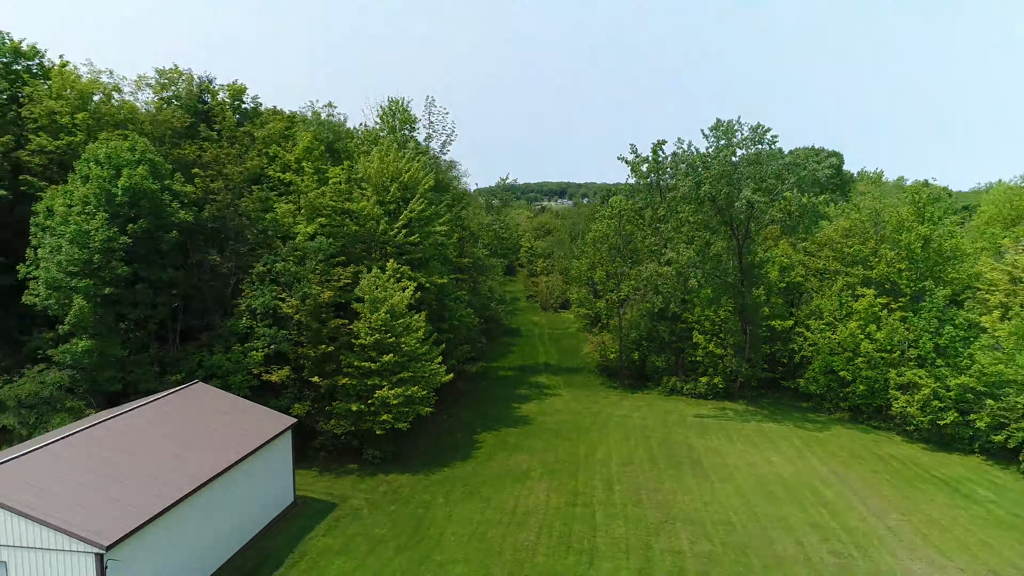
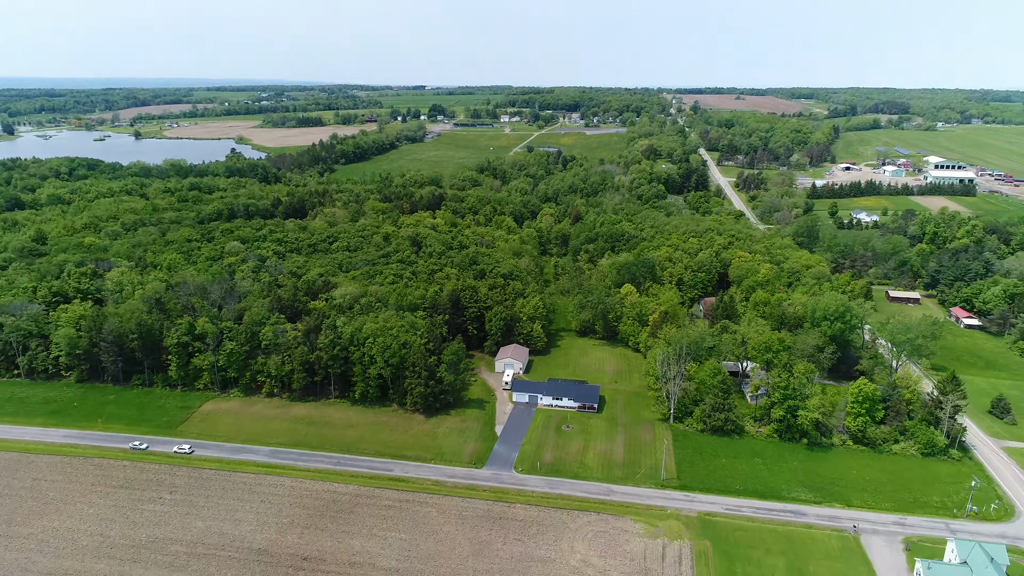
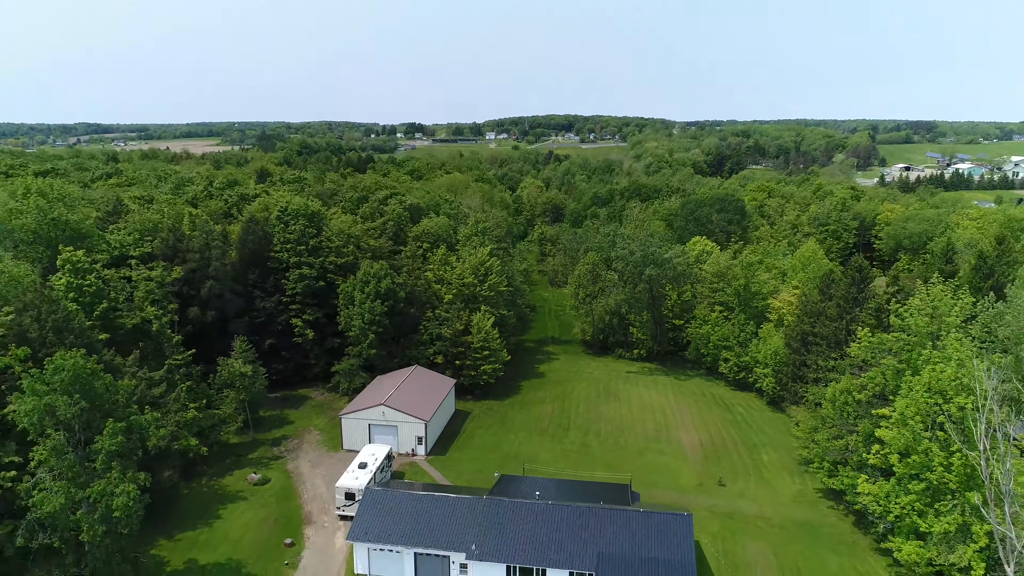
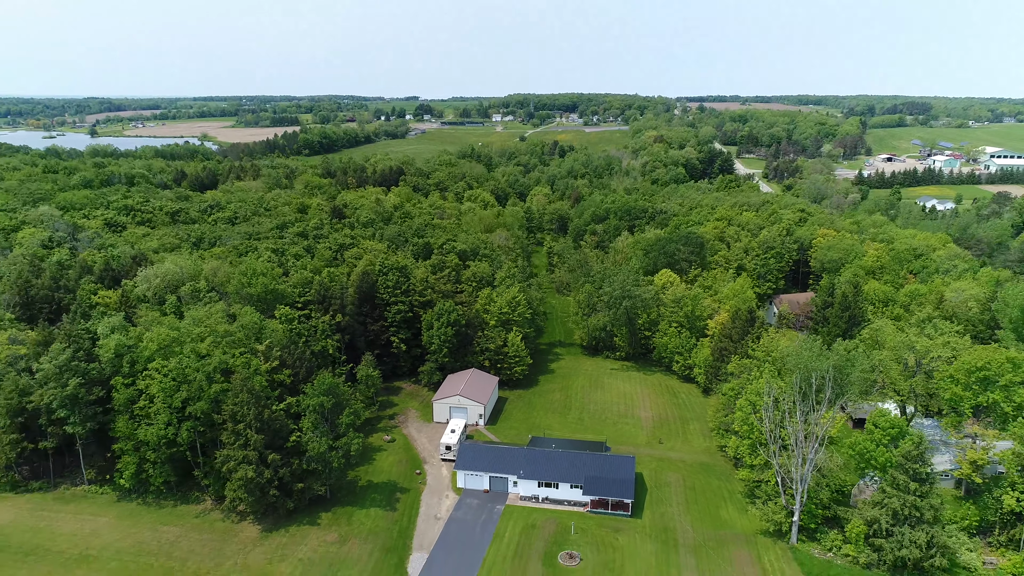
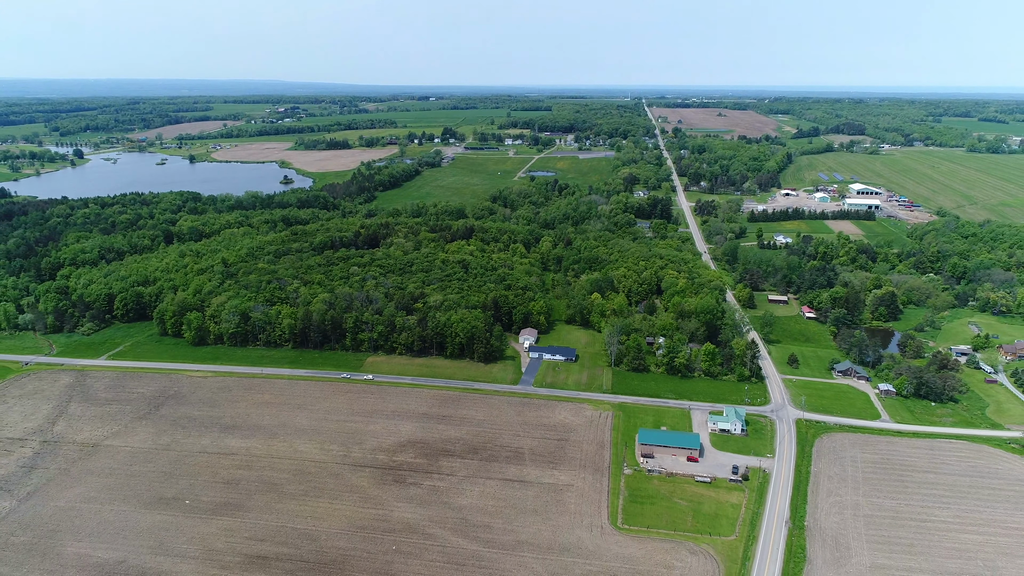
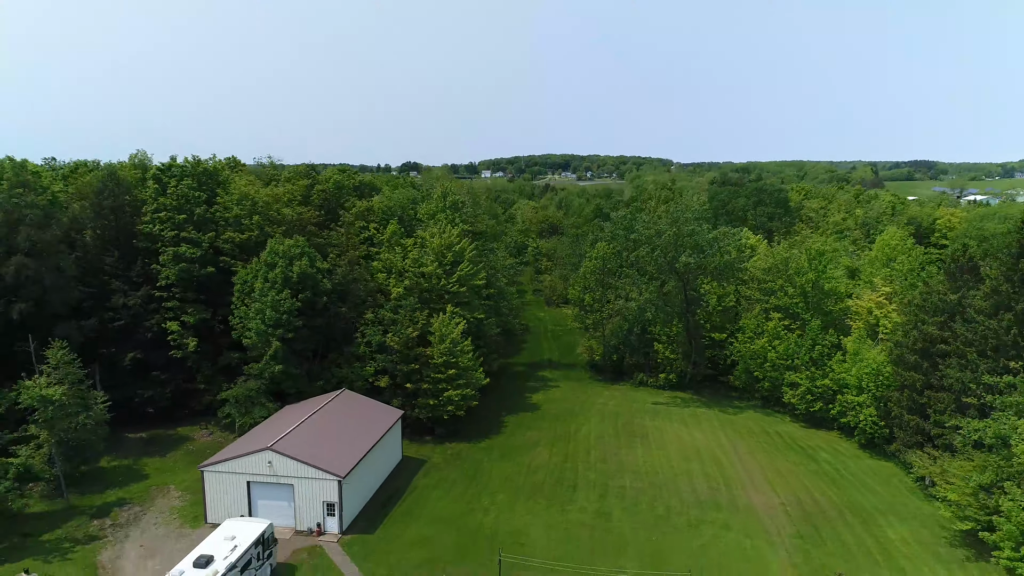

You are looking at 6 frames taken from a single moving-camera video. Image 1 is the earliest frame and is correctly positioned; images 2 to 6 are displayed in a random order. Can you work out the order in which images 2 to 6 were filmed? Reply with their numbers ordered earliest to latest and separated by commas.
6, 3, 4, 2, 5
